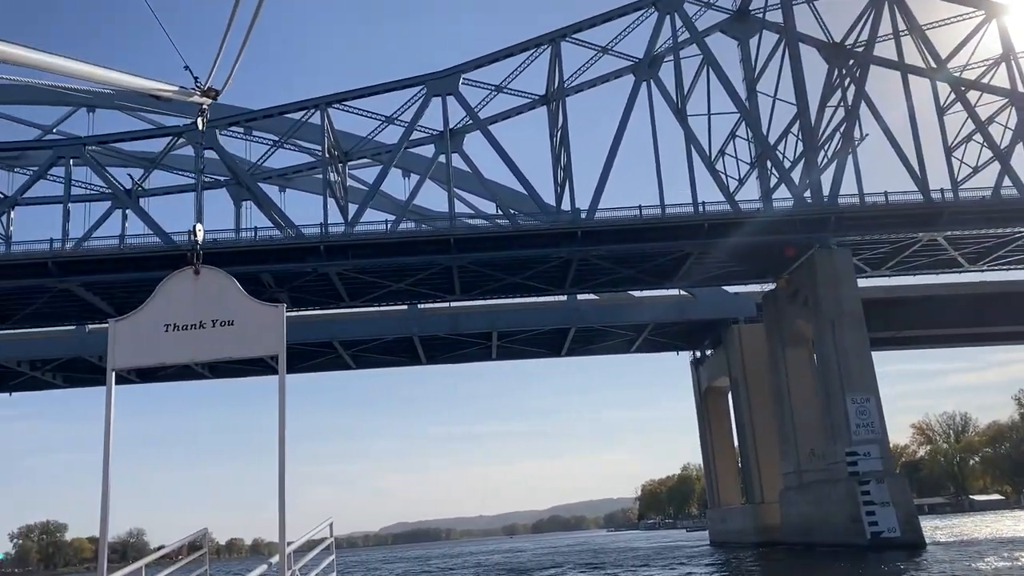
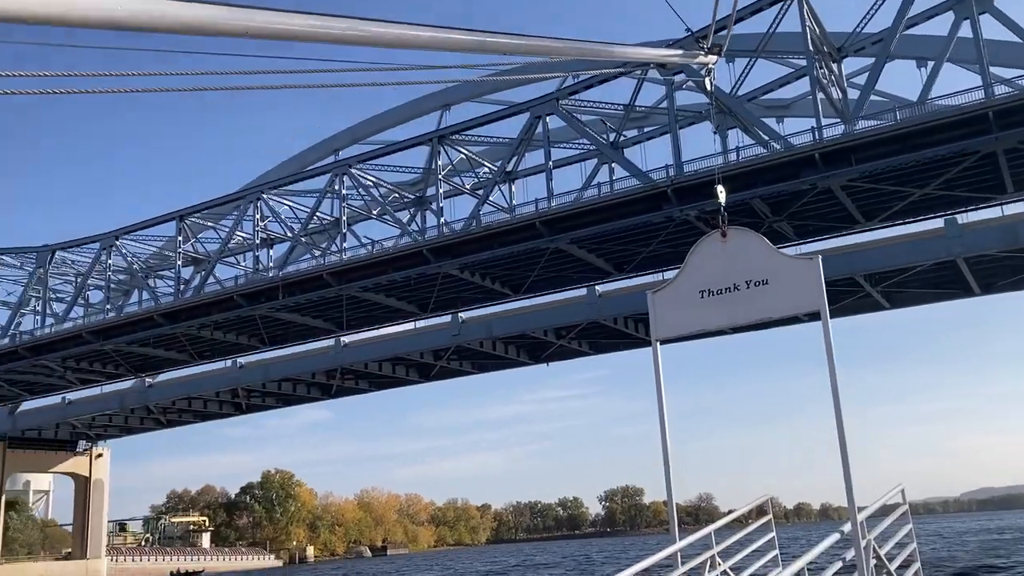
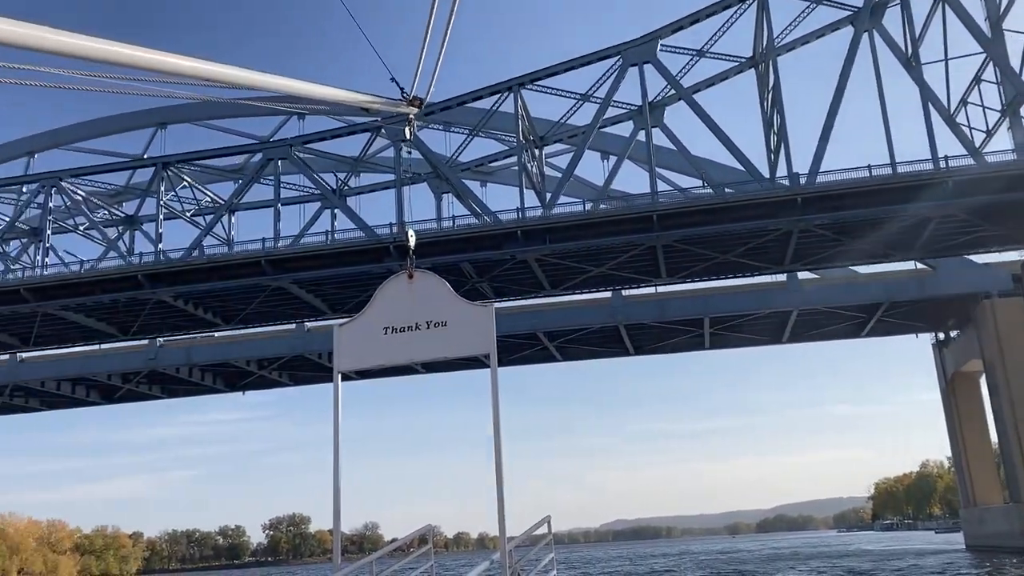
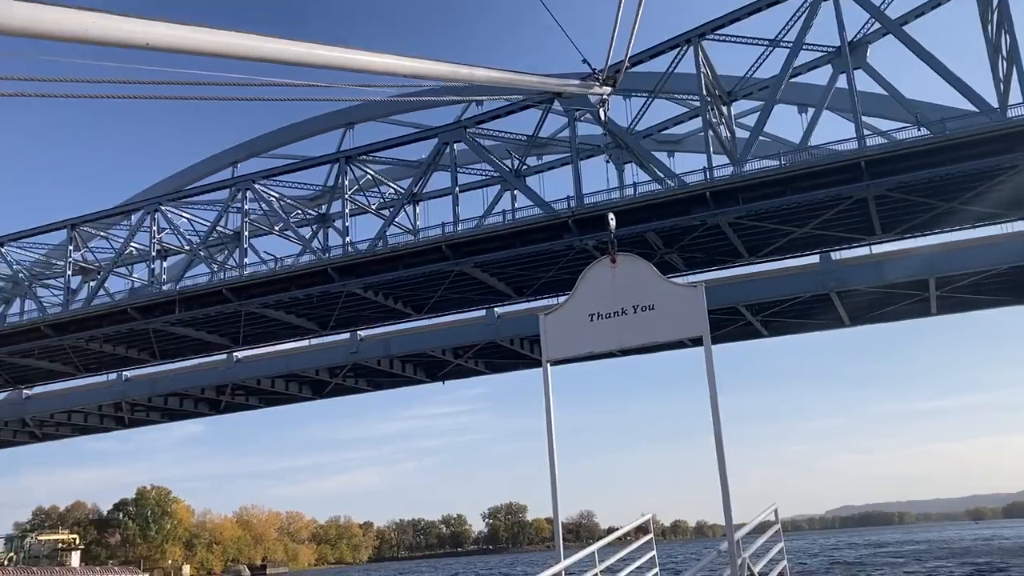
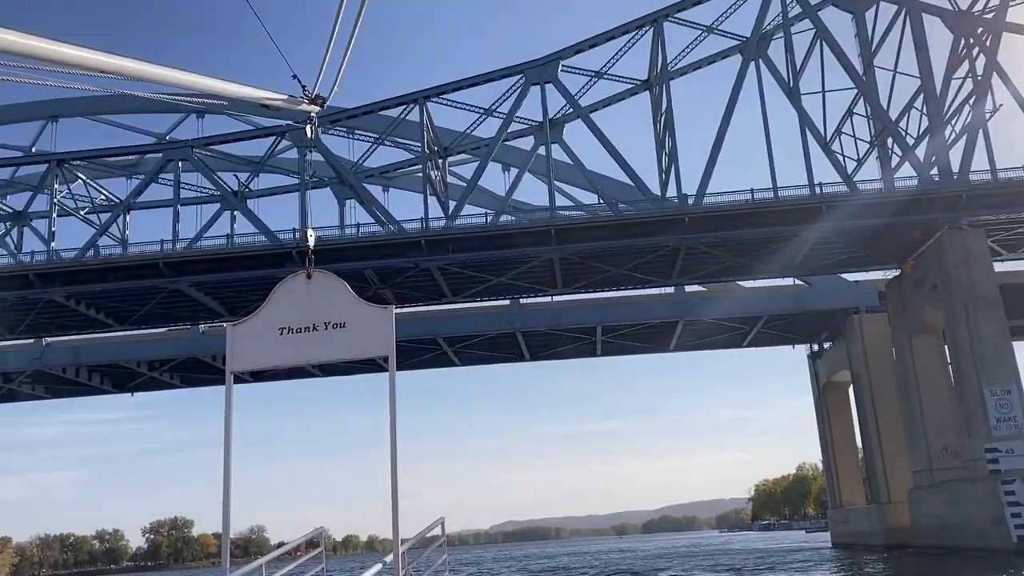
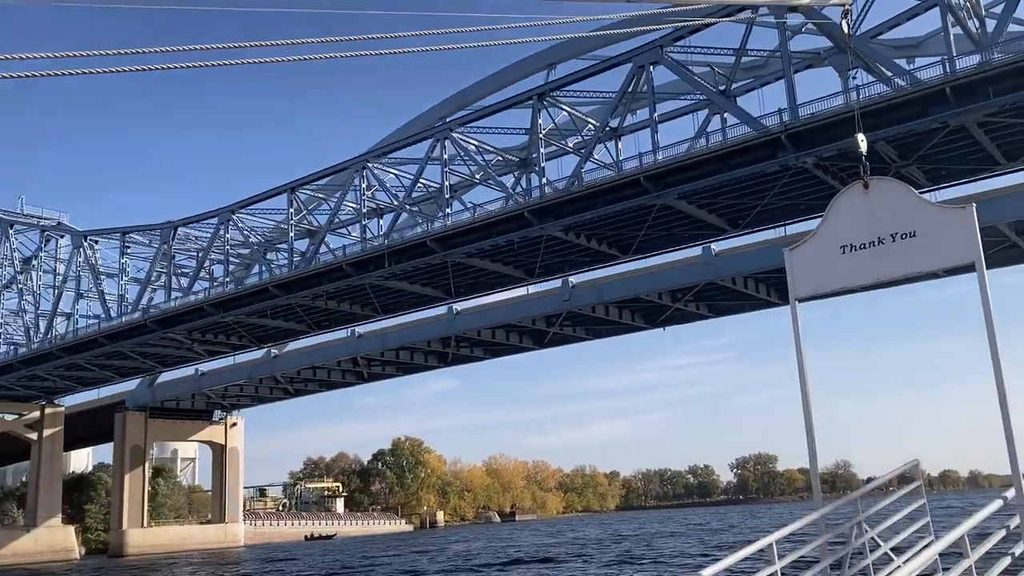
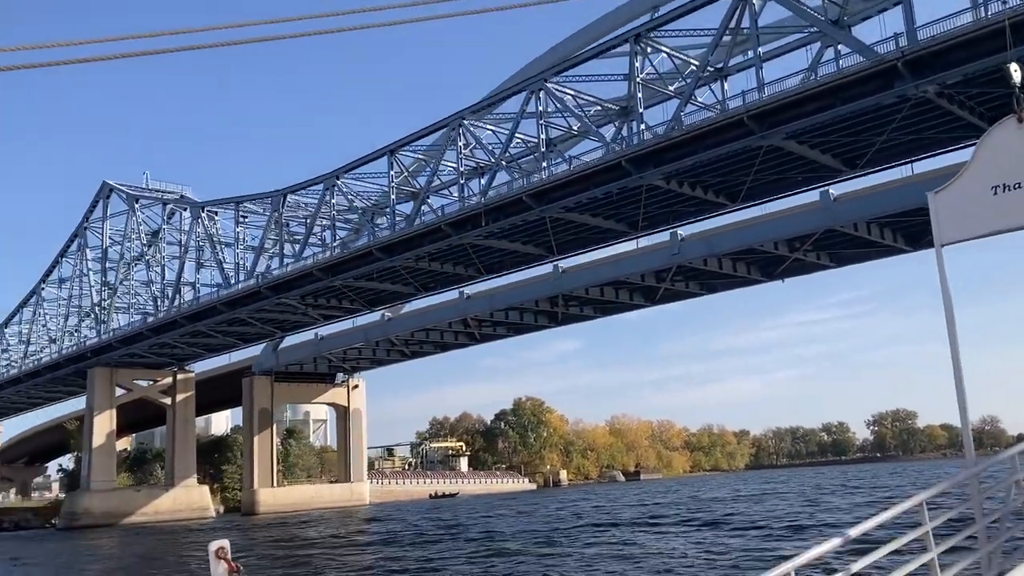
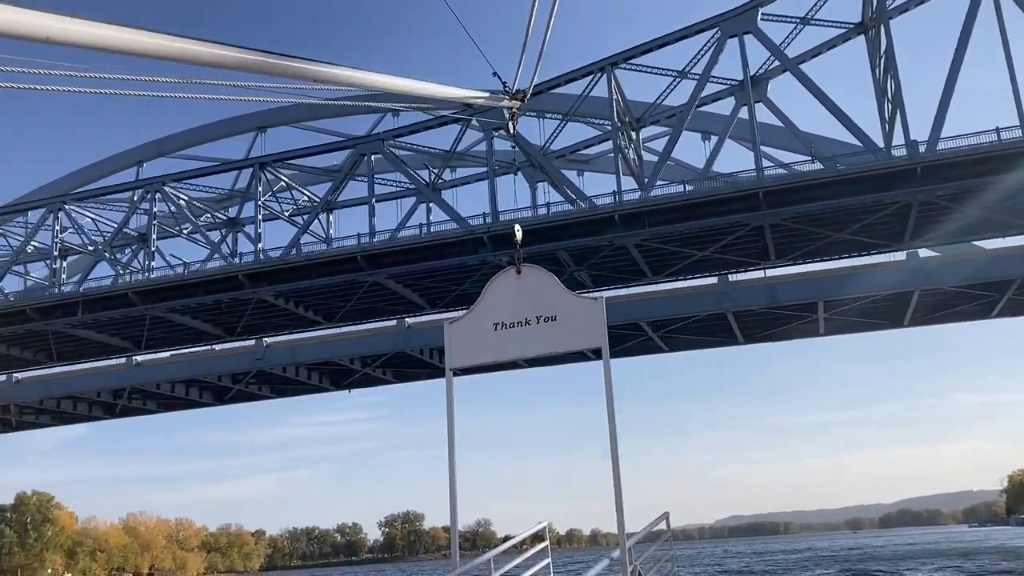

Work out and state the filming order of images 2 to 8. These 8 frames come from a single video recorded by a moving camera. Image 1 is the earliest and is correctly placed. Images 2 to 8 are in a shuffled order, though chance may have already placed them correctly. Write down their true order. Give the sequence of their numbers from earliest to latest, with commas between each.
5, 3, 8, 4, 2, 6, 7
